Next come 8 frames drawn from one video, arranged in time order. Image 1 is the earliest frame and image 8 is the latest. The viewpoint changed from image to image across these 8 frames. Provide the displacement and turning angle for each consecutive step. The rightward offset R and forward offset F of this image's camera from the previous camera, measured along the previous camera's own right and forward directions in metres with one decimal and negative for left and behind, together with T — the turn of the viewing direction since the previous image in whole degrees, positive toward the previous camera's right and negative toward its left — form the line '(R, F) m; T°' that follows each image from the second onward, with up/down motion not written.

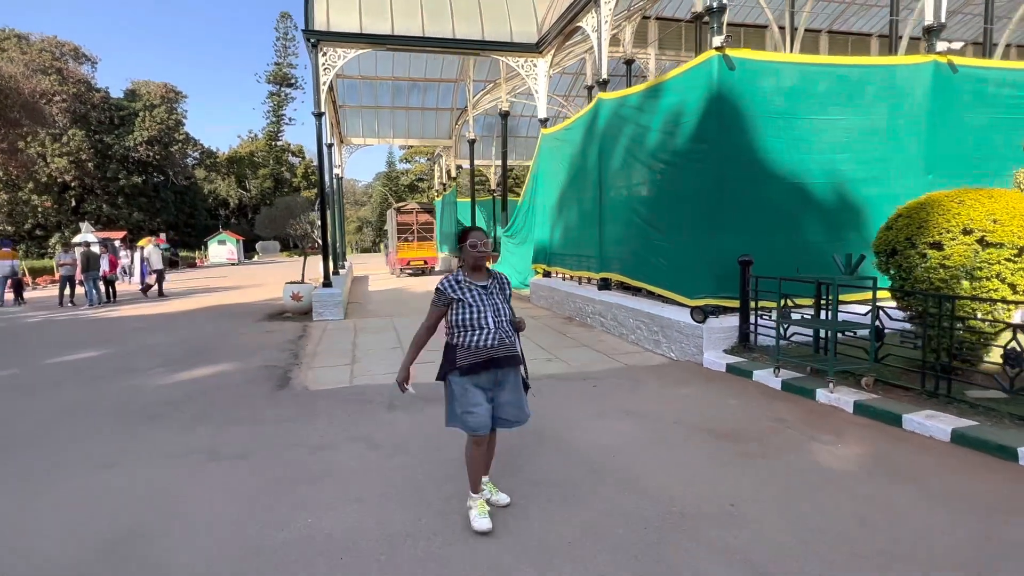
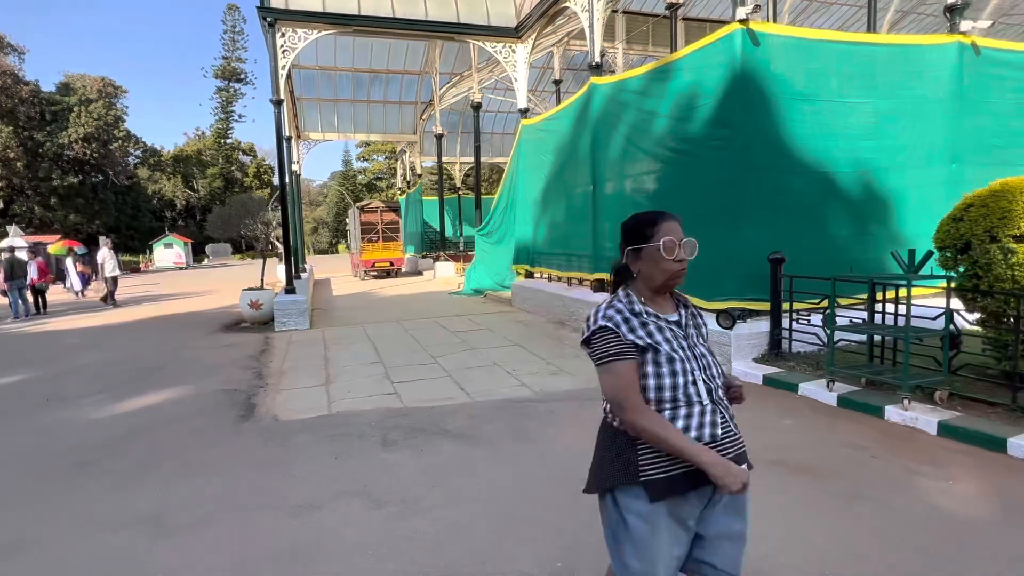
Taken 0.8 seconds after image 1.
(-0.4, +0.8) m; +4°
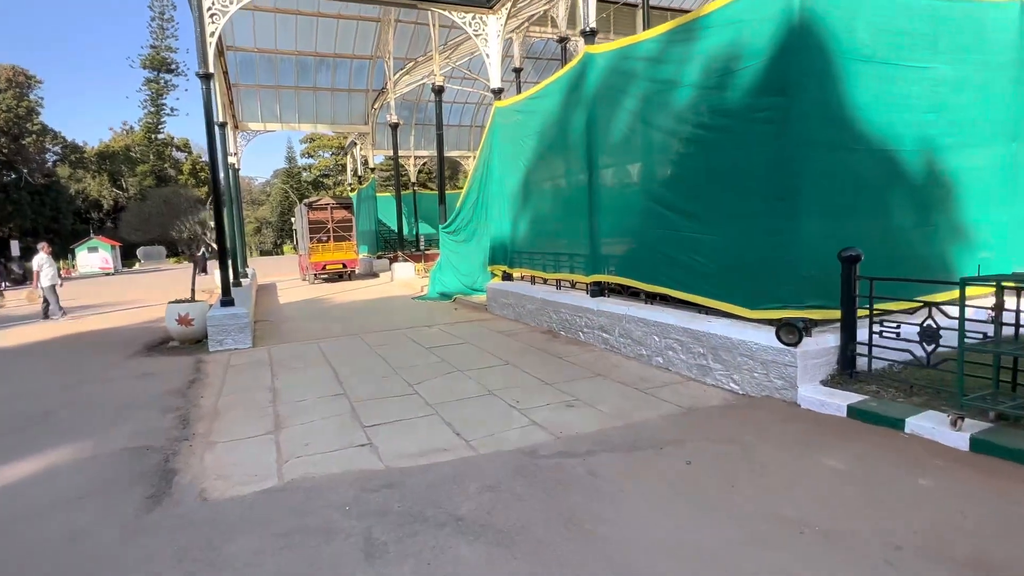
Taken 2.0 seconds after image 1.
(-0.4, +1.2) m; +5°
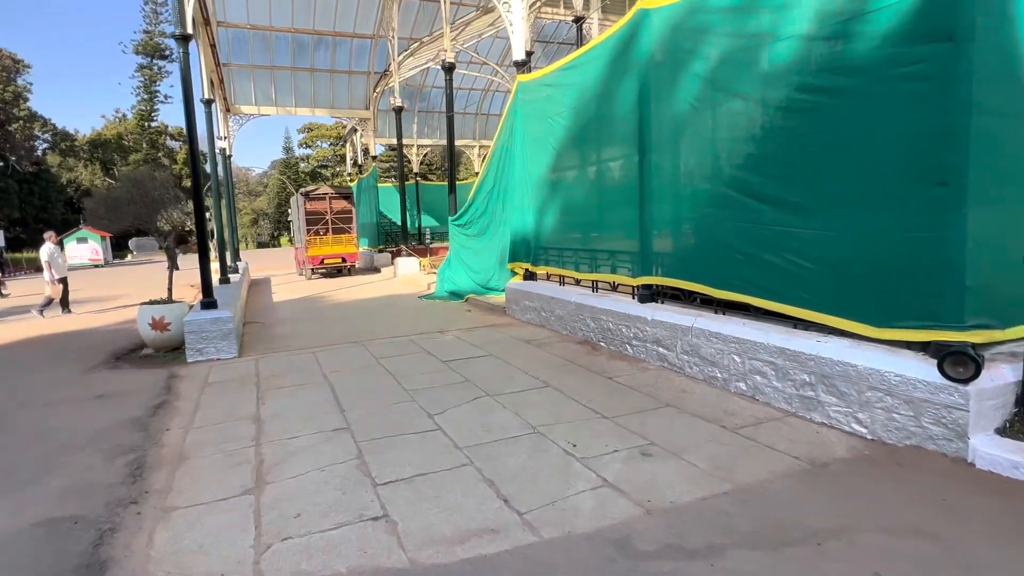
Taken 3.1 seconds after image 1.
(-0.4, +1.1) m; 0°
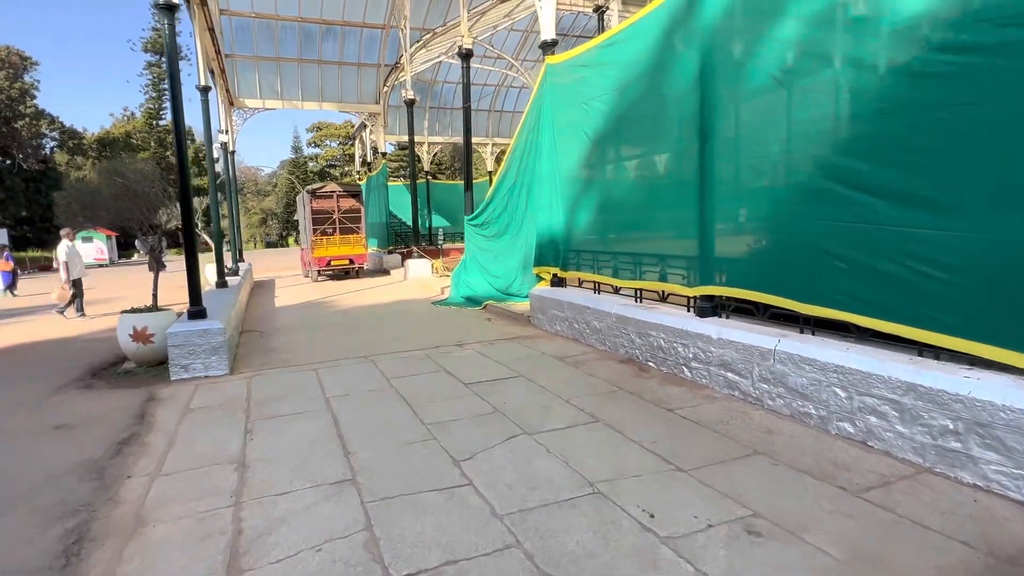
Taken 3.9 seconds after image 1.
(-0.2, +0.9) m; -1°
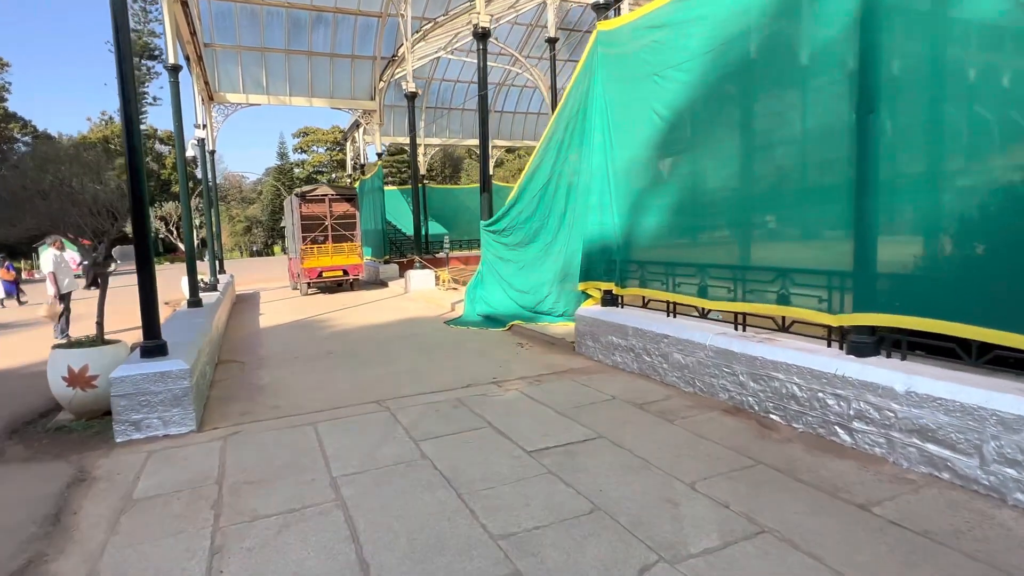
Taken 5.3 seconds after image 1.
(-0.6, +1.5) m; +1°
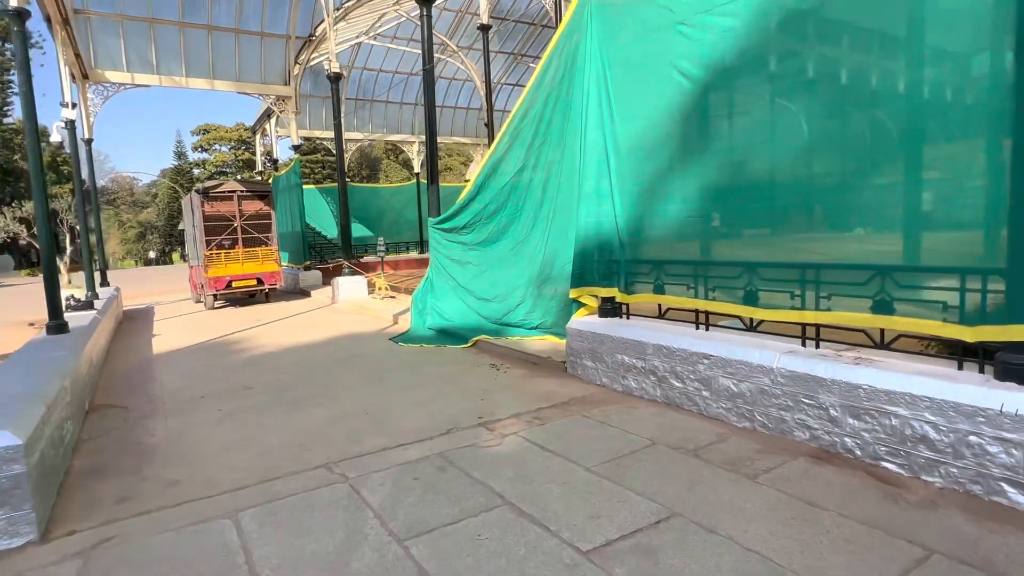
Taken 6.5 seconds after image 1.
(-0.5, +1.3) m; +8°
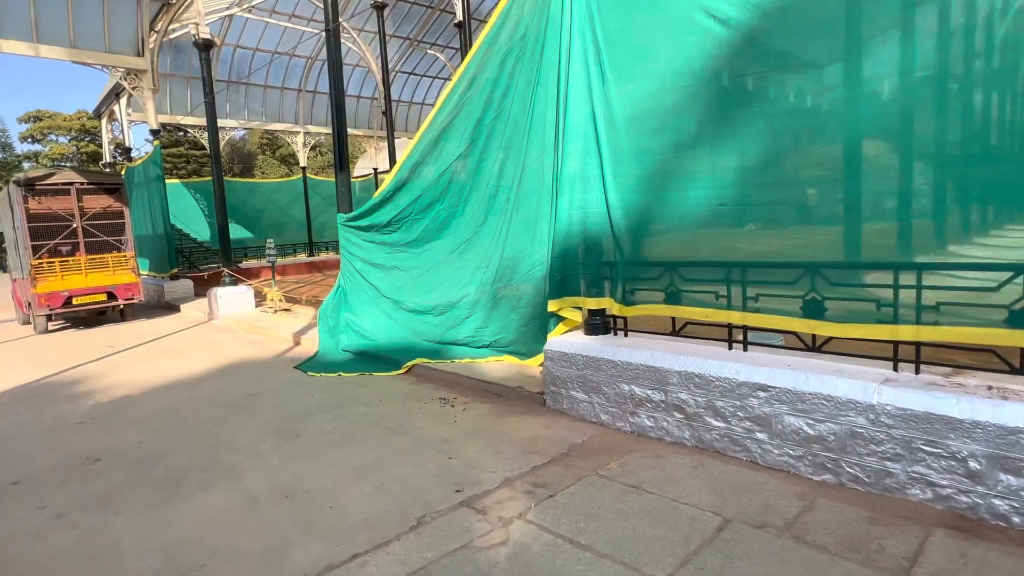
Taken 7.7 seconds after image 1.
(-0.5, +1.2) m; +11°
